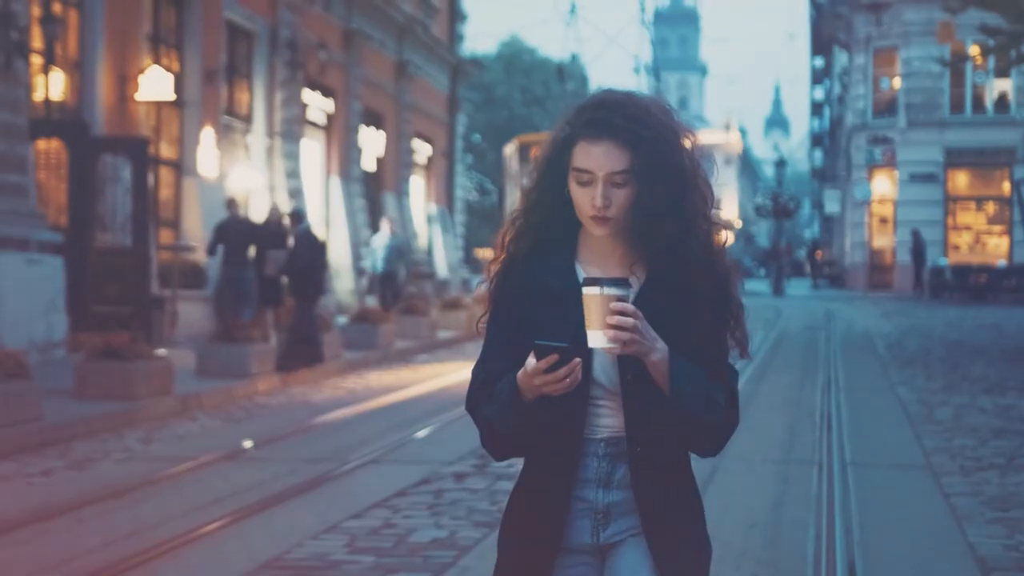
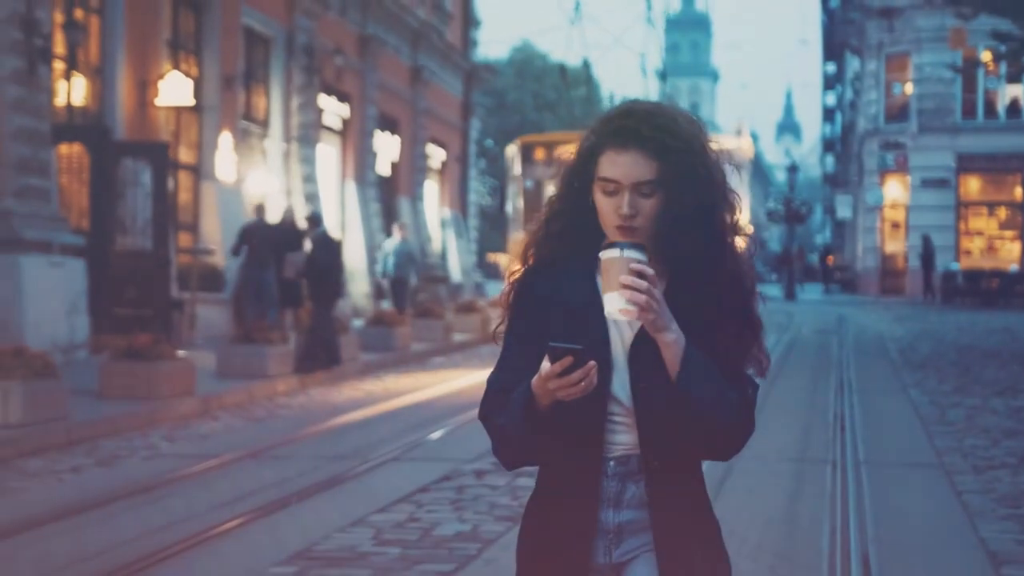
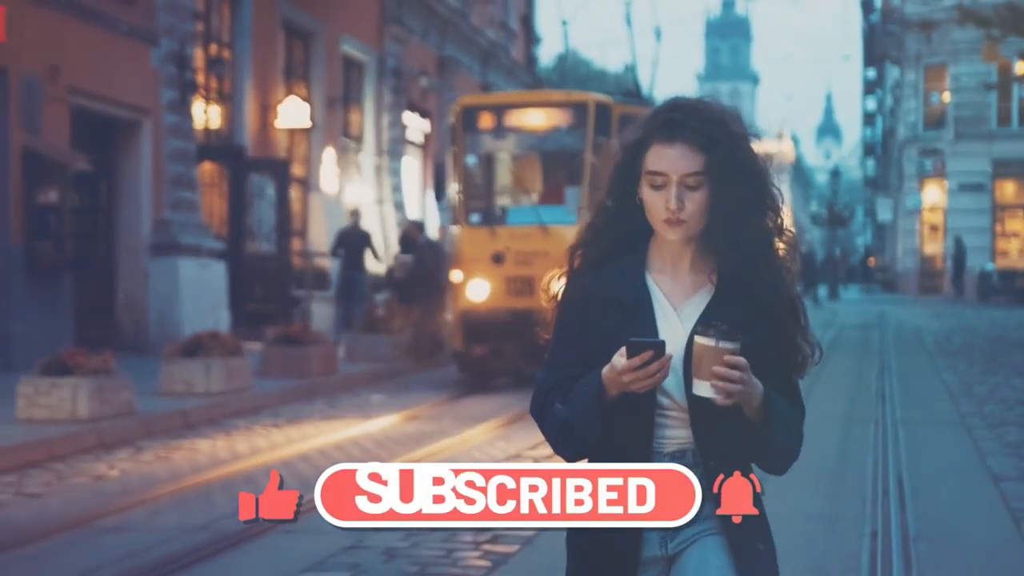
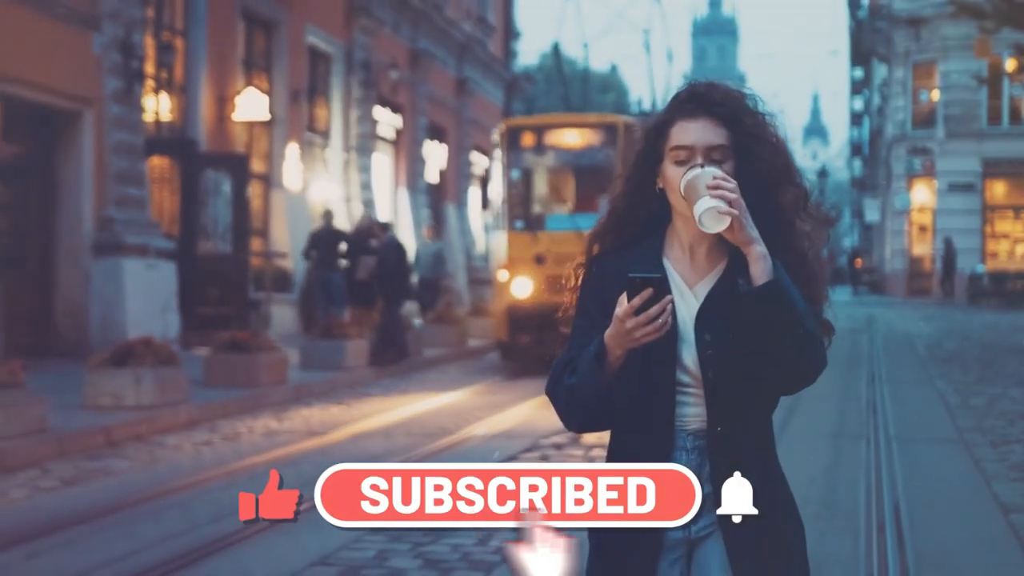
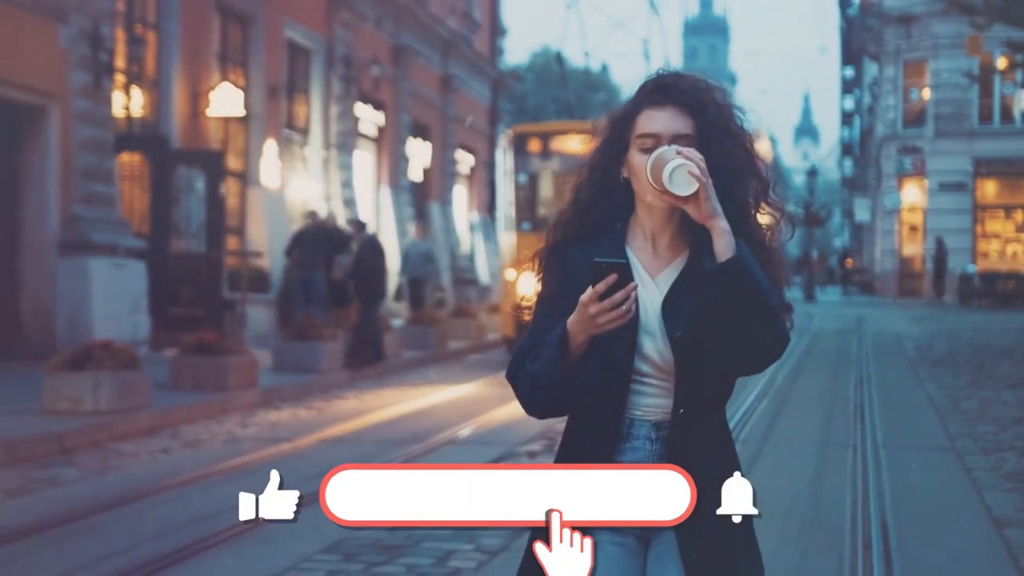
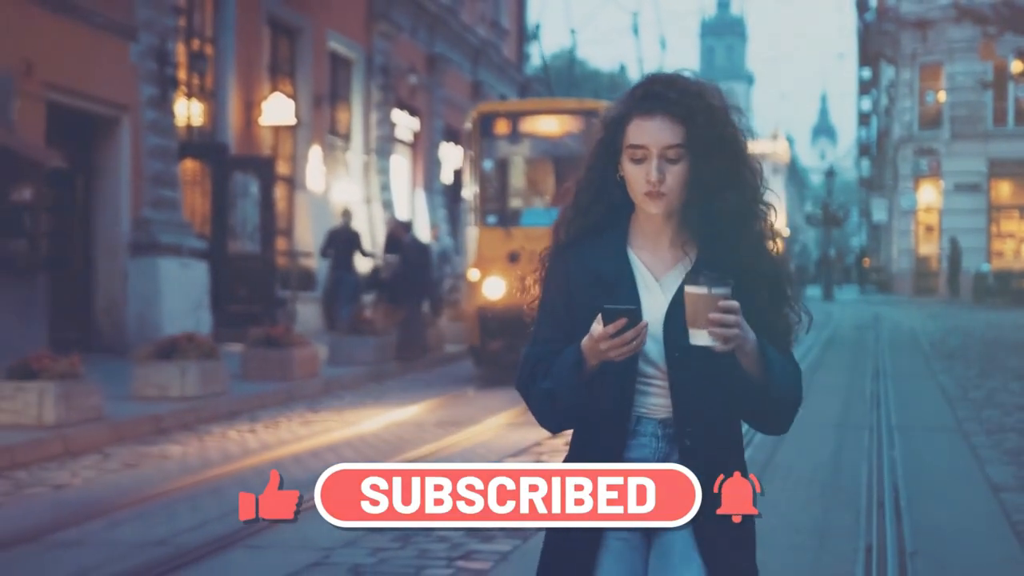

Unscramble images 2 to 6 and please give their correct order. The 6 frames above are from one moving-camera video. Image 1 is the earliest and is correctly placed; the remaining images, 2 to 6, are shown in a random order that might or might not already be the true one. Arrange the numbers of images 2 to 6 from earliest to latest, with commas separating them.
2, 5, 4, 6, 3
